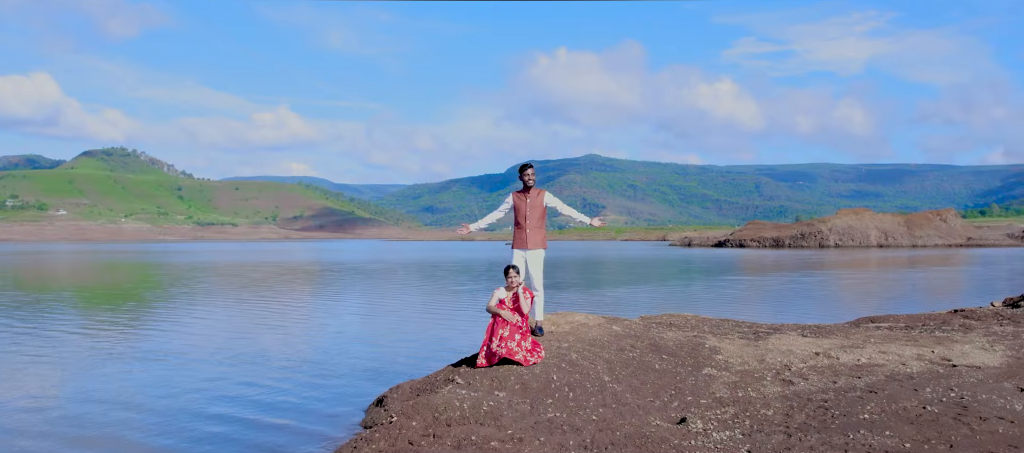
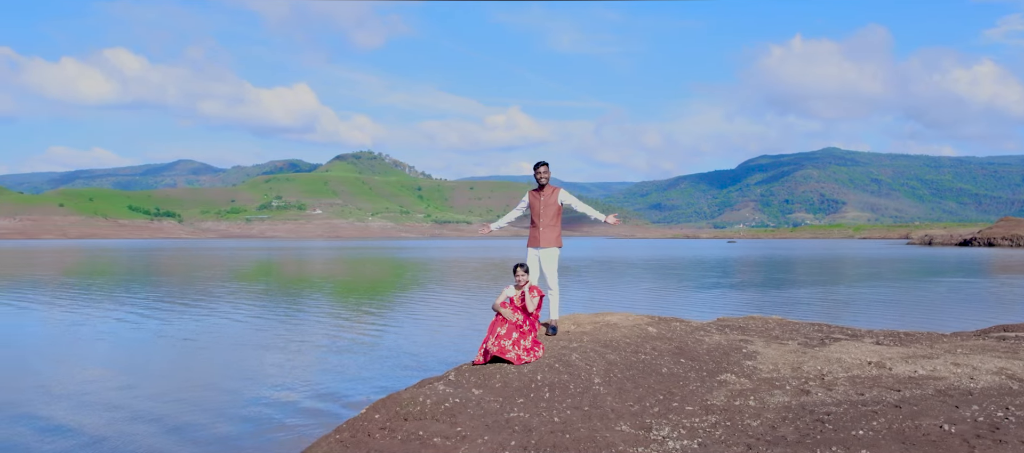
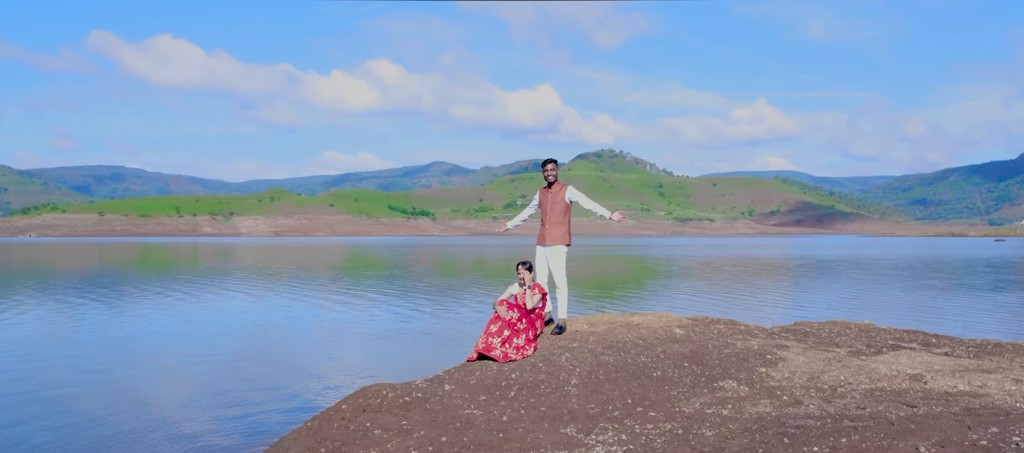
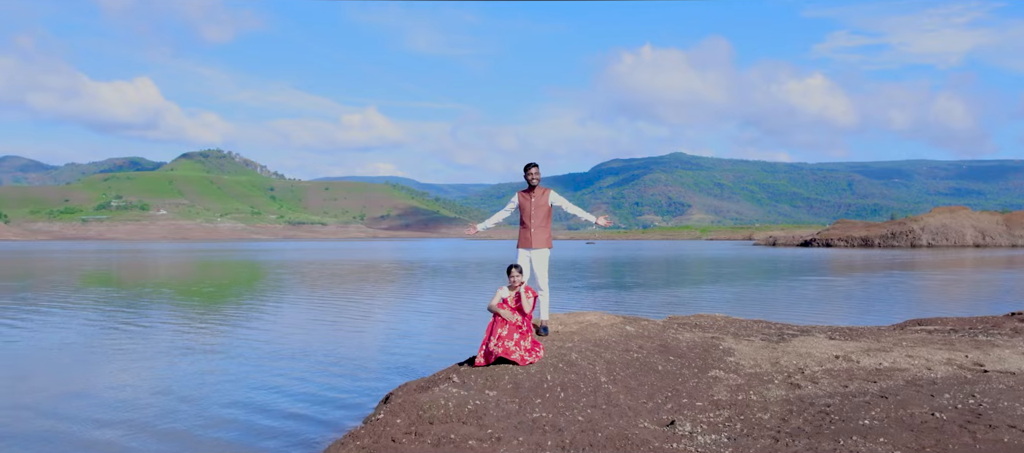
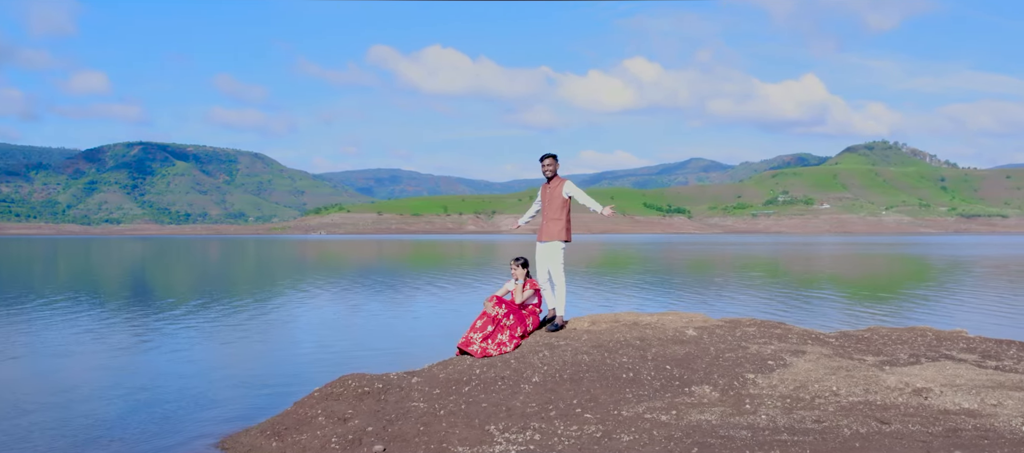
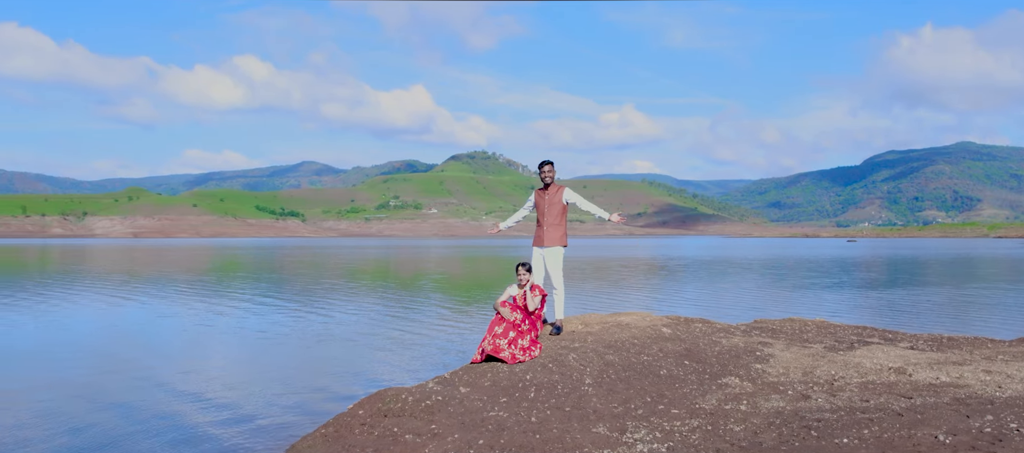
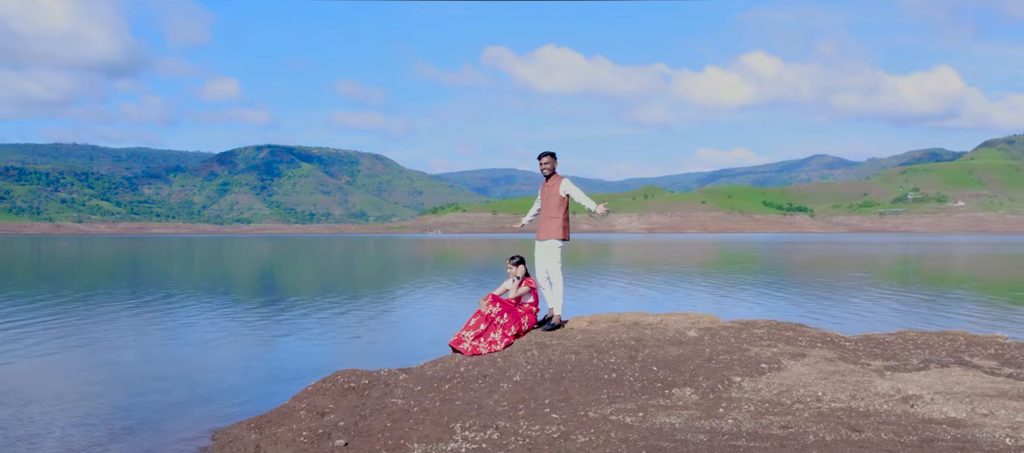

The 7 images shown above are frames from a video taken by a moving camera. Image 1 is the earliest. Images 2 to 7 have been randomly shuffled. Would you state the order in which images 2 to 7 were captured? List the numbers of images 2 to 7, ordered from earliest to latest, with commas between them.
4, 2, 6, 3, 5, 7
